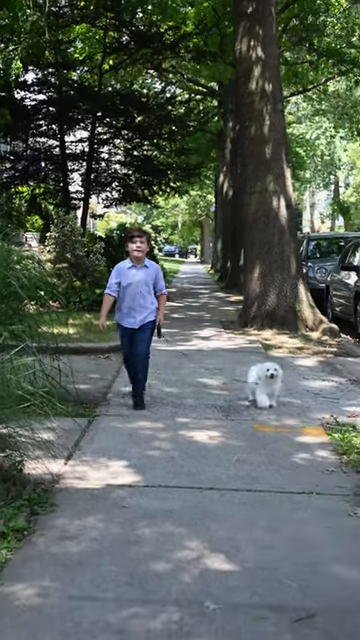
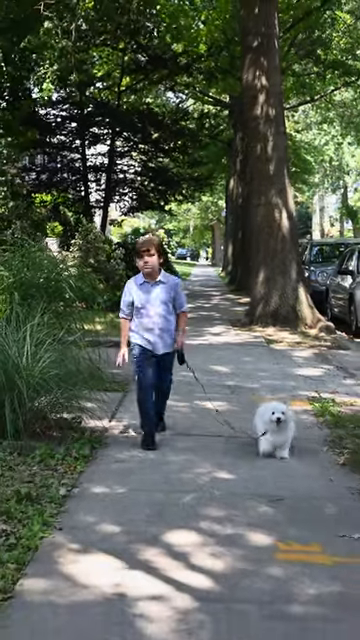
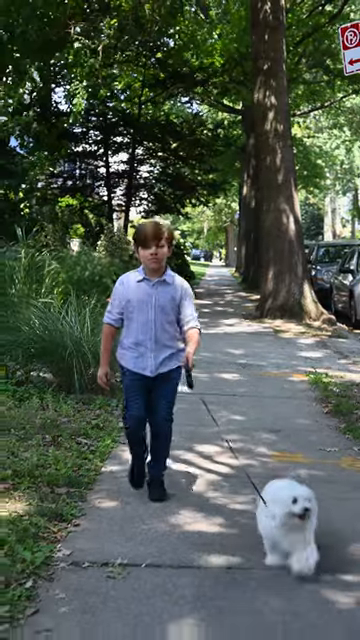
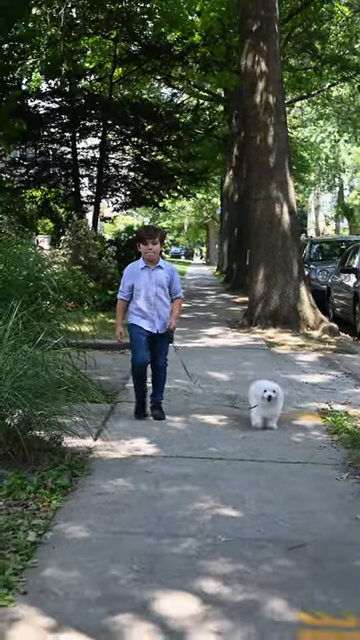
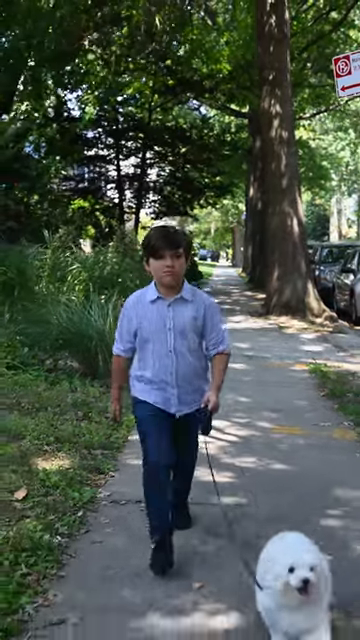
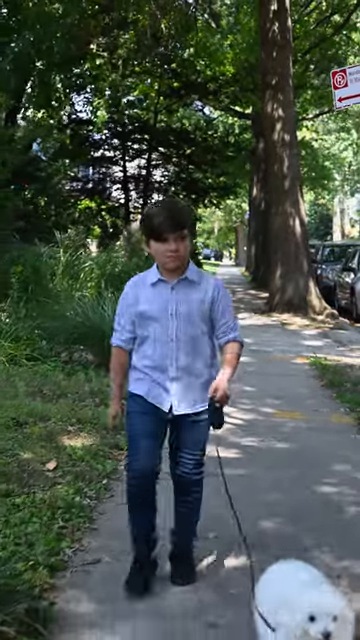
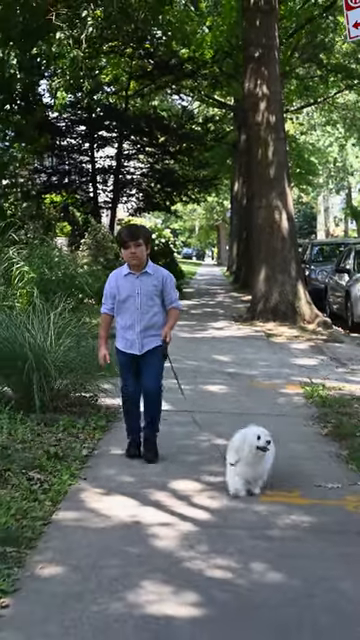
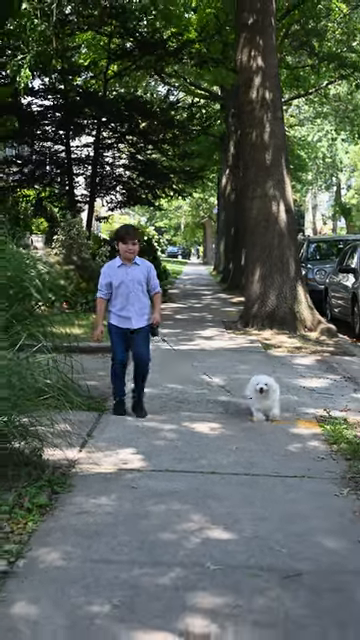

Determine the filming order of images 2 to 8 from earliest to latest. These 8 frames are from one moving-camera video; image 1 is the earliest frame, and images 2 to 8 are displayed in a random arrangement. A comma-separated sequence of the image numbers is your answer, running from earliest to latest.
8, 4, 2, 7, 3, 5, 6
